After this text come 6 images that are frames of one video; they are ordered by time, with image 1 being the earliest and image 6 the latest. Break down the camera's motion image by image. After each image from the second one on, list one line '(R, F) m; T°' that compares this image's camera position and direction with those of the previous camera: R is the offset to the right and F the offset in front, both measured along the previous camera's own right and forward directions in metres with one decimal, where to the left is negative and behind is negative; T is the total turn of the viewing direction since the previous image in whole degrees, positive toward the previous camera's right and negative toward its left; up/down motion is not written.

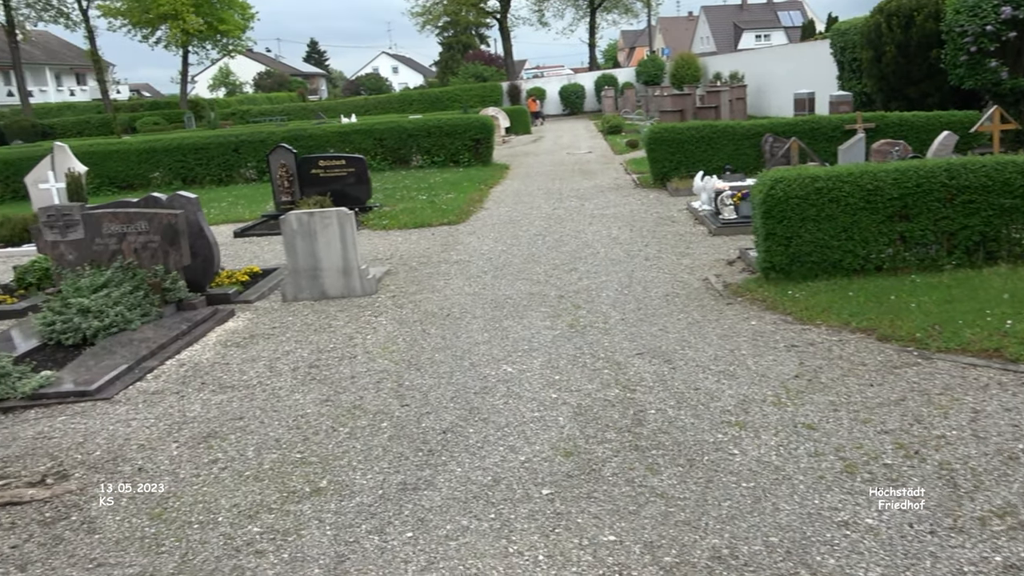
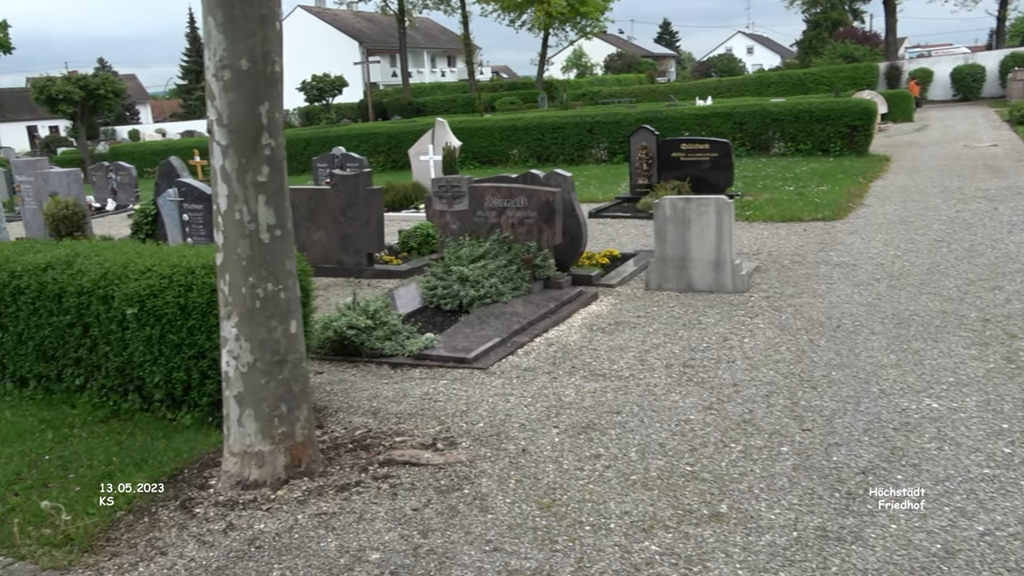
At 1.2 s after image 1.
(-0.7, +0.4) m; -21°
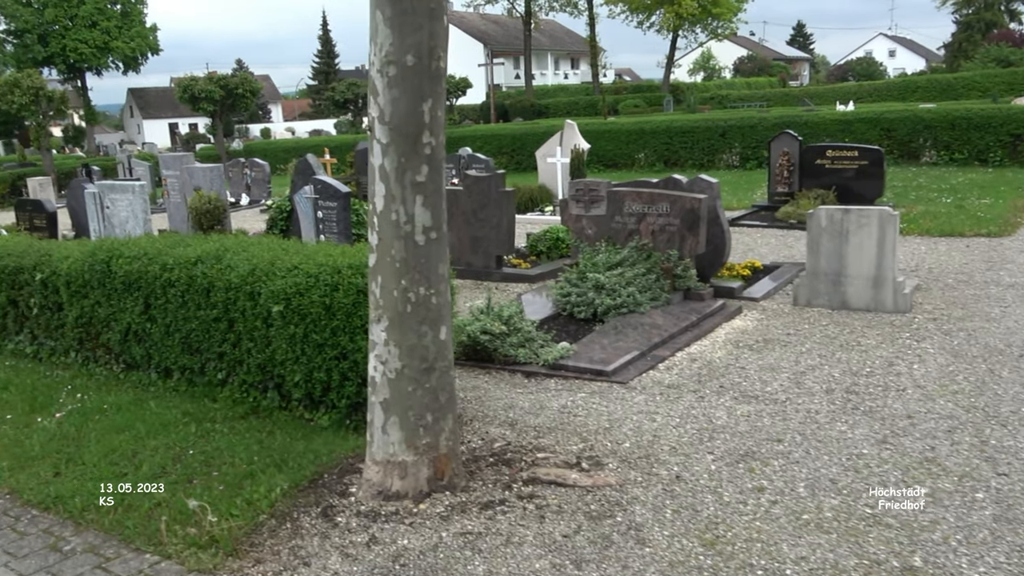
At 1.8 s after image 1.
(-0.3, +0.3) m; -7°
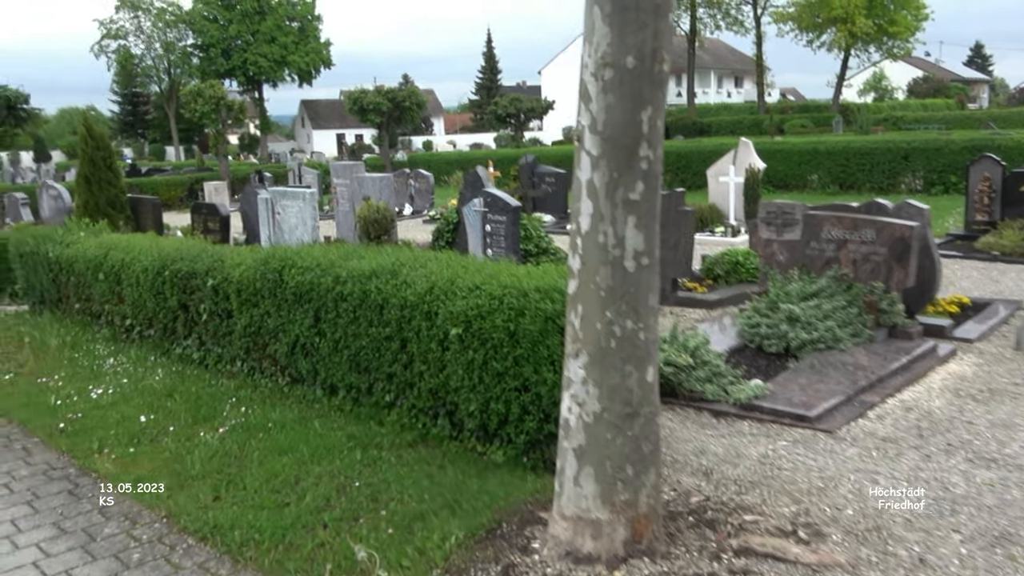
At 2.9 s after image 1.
(-0.4, +0.6) m; -10°
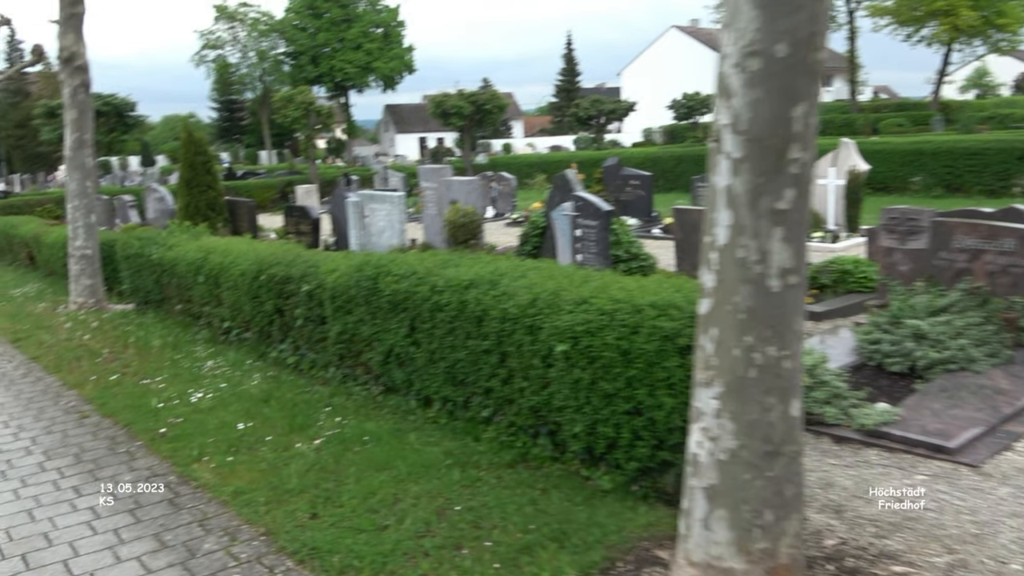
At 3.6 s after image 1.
(-0.2, +0.4) m; -5°
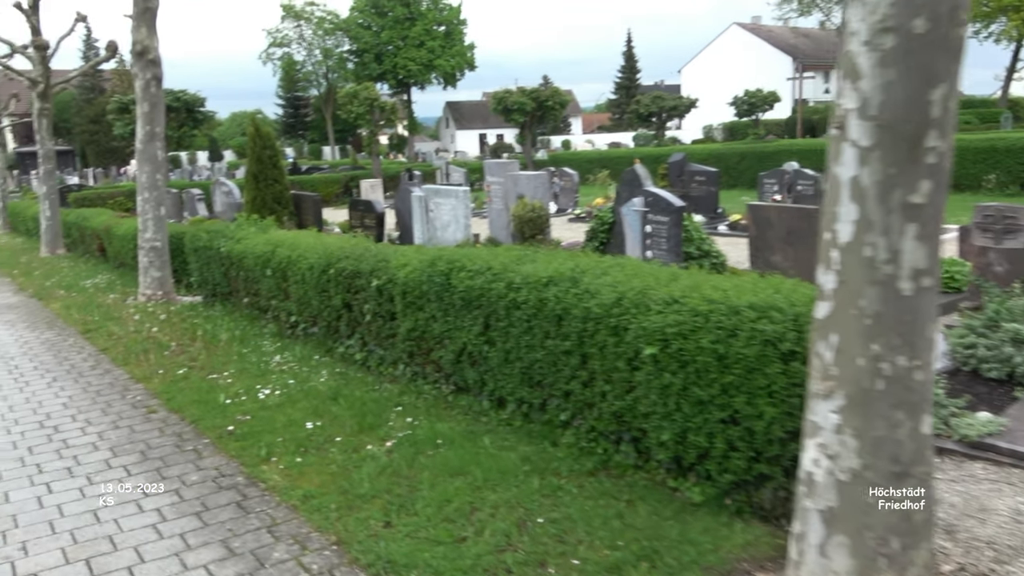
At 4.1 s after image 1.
(-0.2, +0.3) m; -4°
